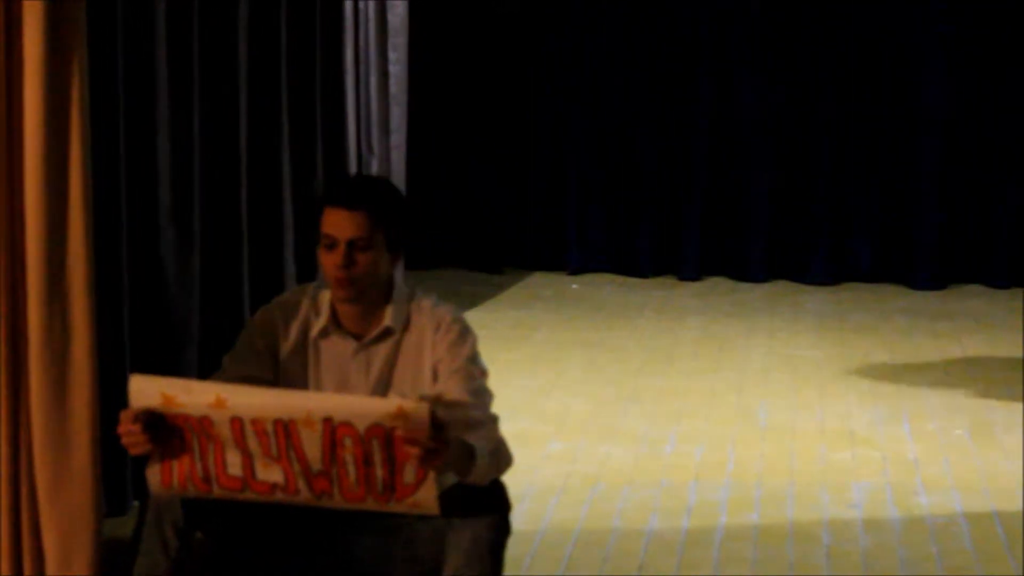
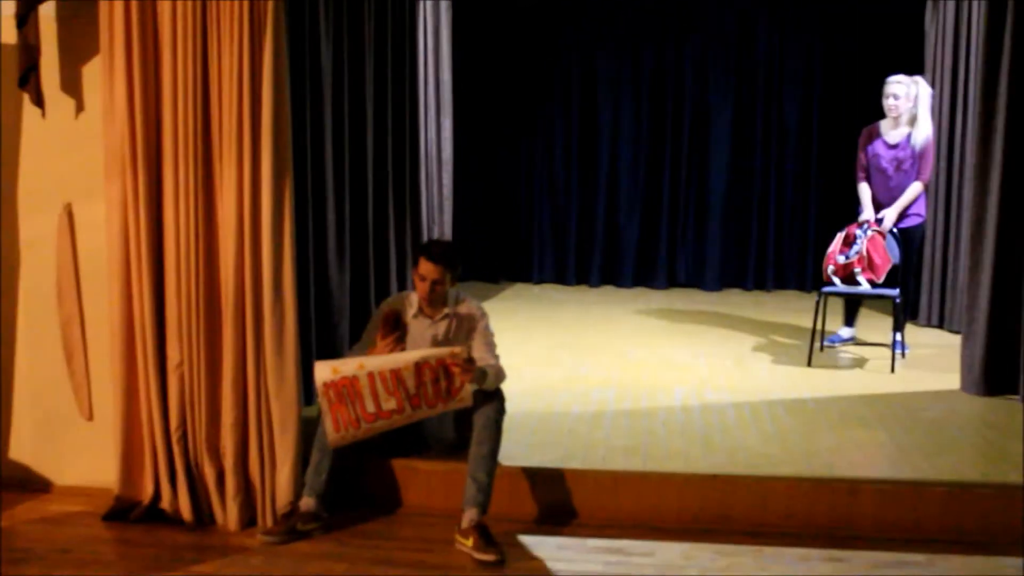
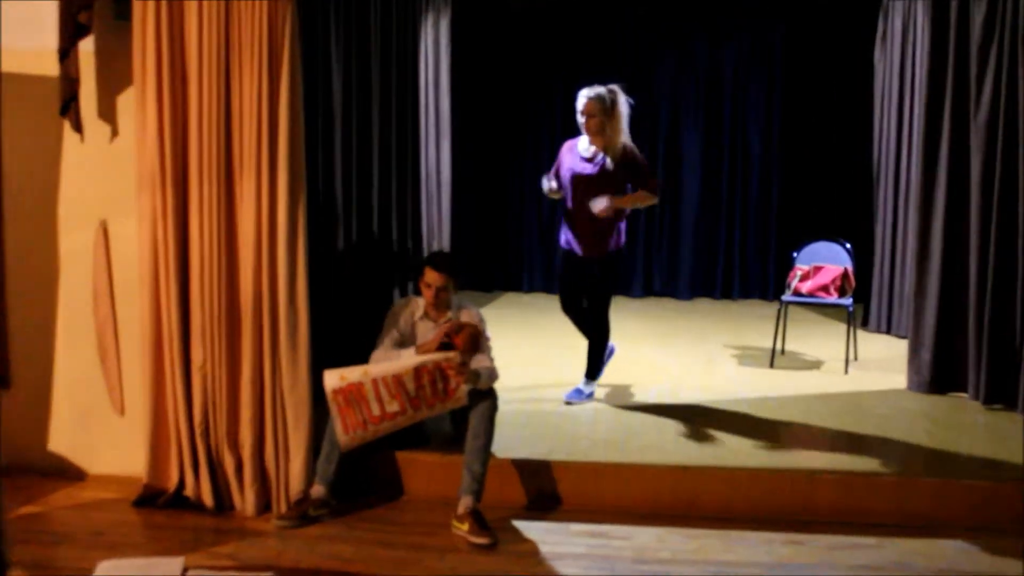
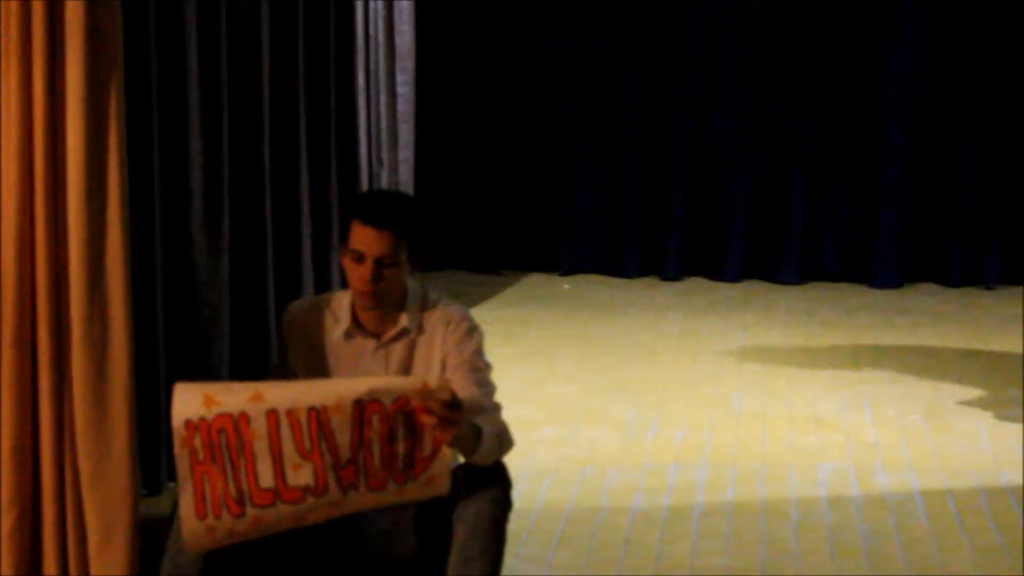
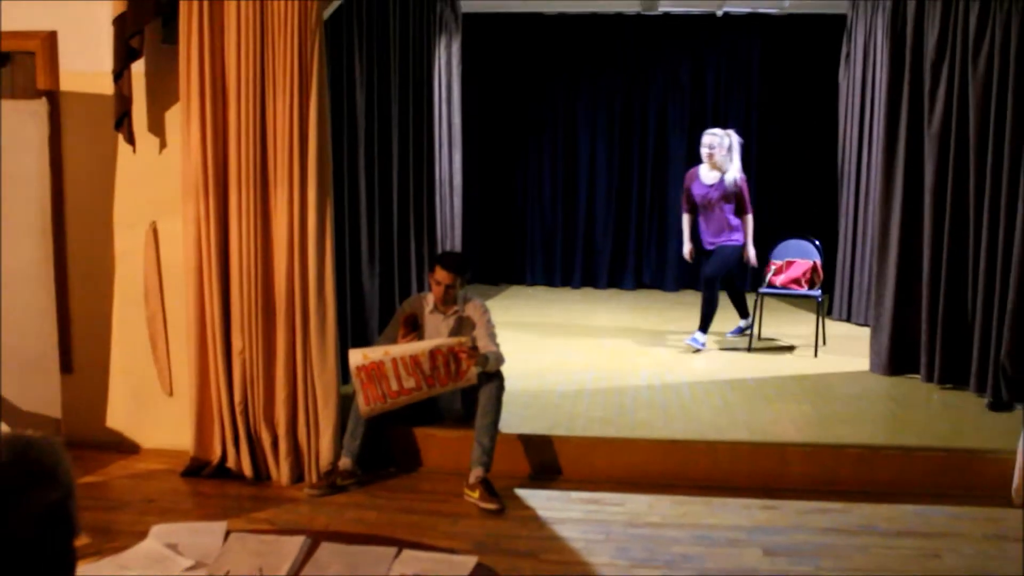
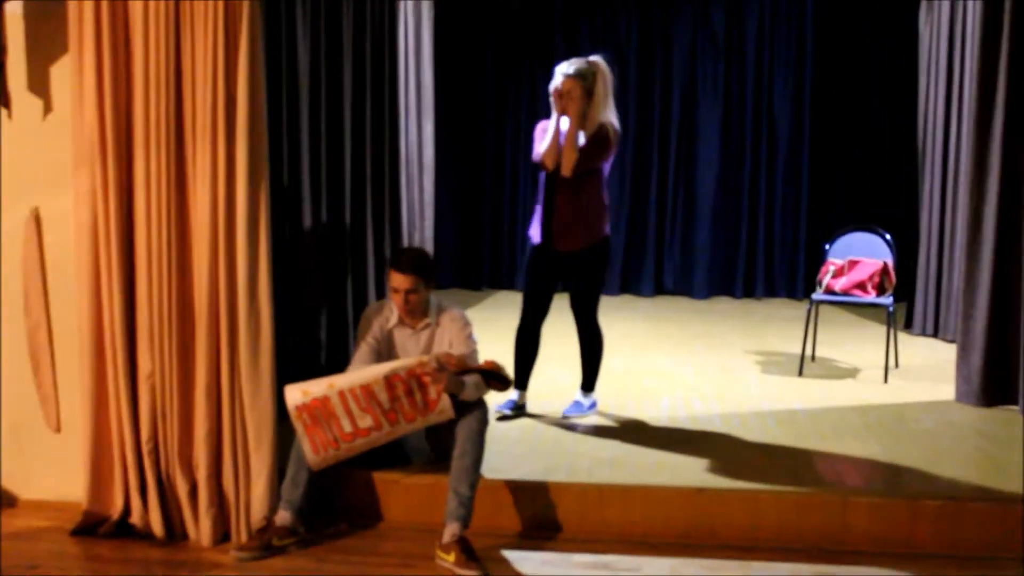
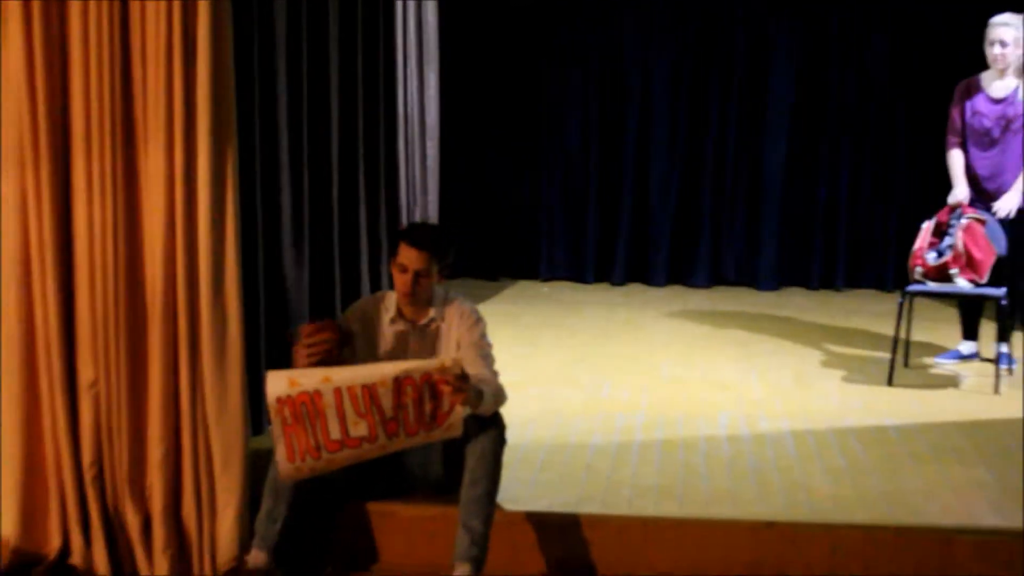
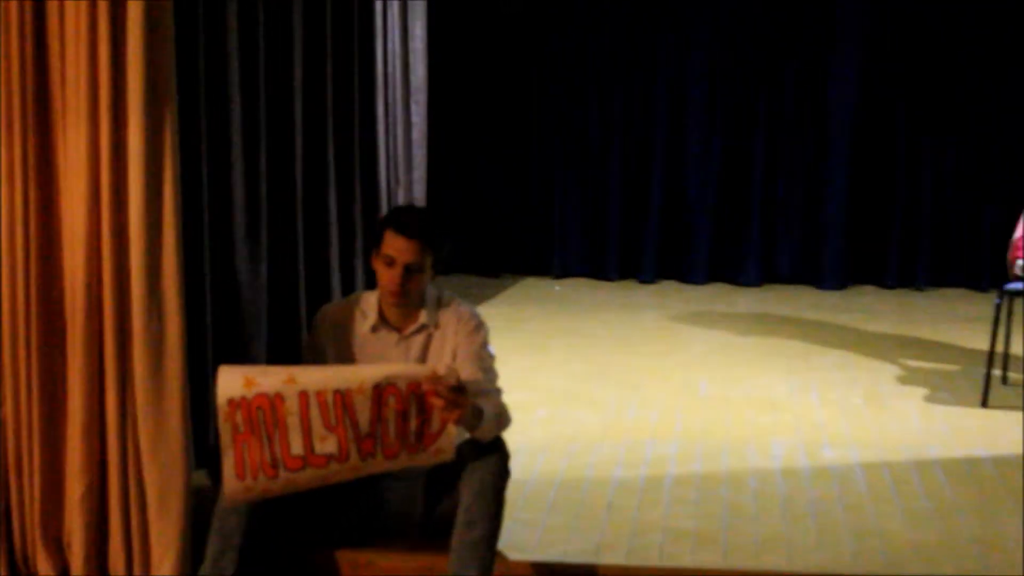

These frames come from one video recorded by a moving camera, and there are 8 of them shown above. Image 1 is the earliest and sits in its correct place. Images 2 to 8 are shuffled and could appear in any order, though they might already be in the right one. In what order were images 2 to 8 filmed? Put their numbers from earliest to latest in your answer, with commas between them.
4, 8, 7, 2, 5, 3, 6
